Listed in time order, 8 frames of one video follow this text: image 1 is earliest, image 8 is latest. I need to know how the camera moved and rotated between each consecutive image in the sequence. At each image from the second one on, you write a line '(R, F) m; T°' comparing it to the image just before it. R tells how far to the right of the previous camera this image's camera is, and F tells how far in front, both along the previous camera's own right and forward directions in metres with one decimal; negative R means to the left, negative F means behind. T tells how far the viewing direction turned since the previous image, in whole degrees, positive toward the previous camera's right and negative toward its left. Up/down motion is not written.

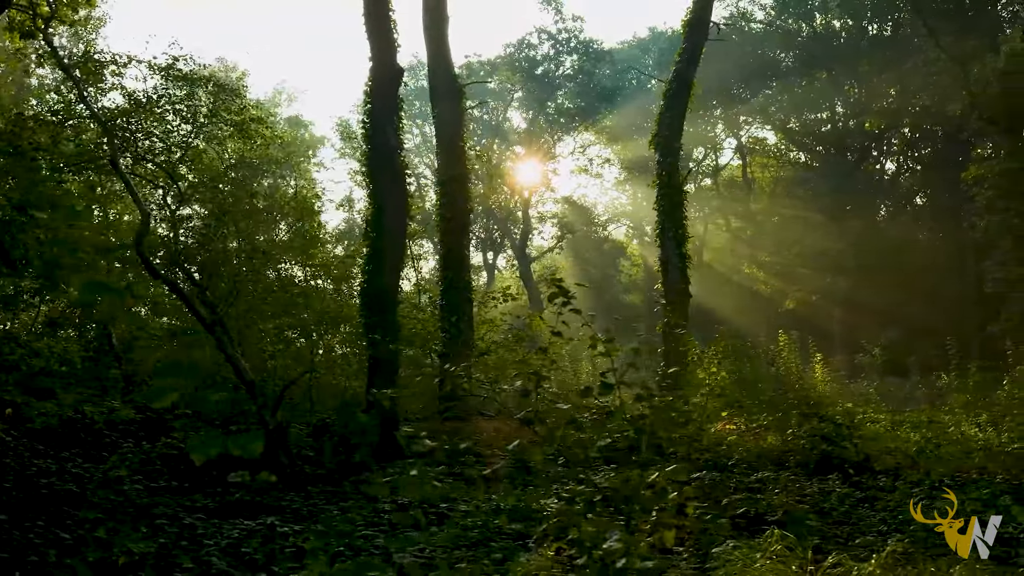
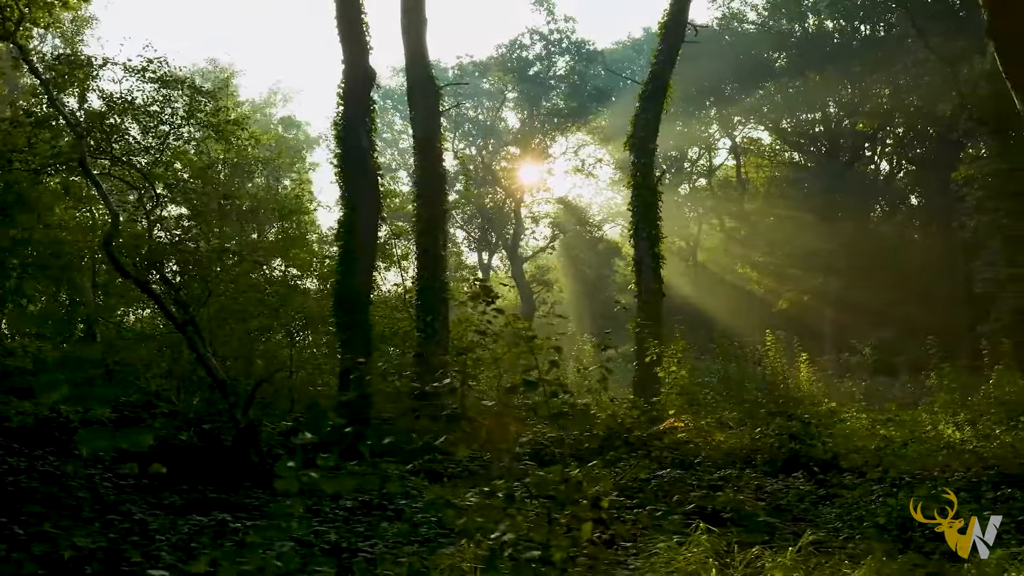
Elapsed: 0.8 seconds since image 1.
(+0.4, -0.1) m; 0°
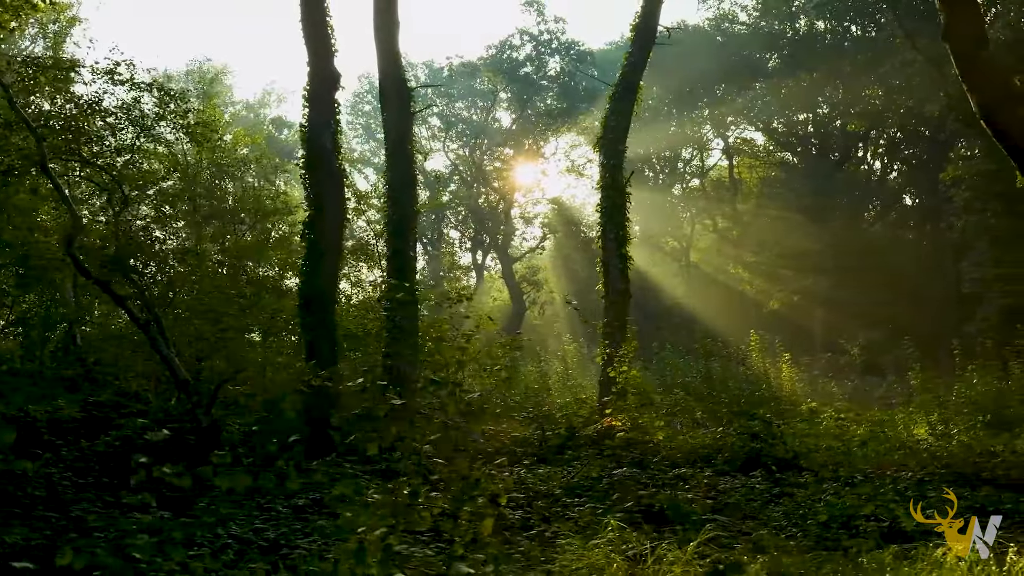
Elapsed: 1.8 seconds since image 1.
(+0.5, -0.1) m; 0°
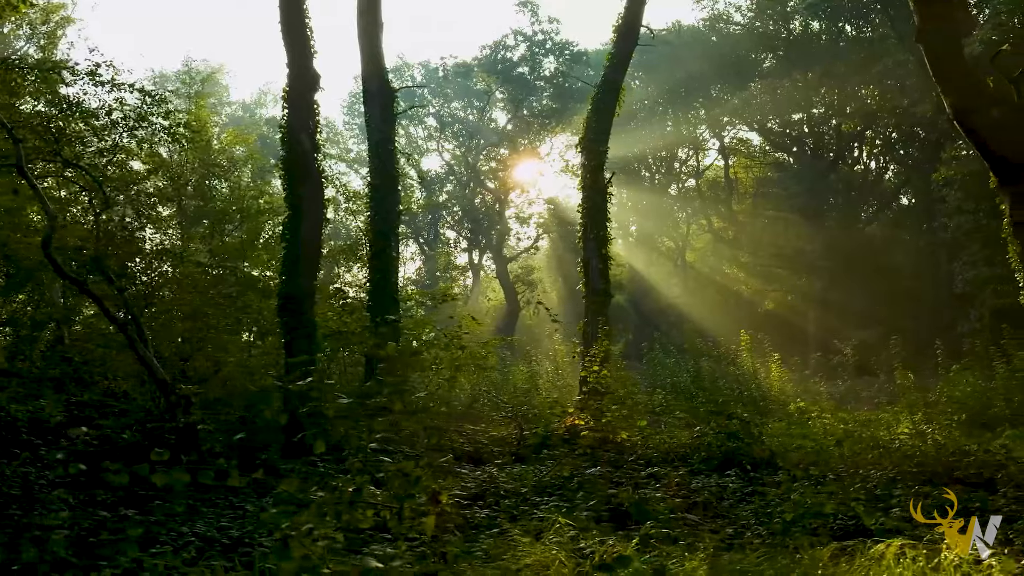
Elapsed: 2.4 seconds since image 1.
(+0.3, -0.1) m; 0°
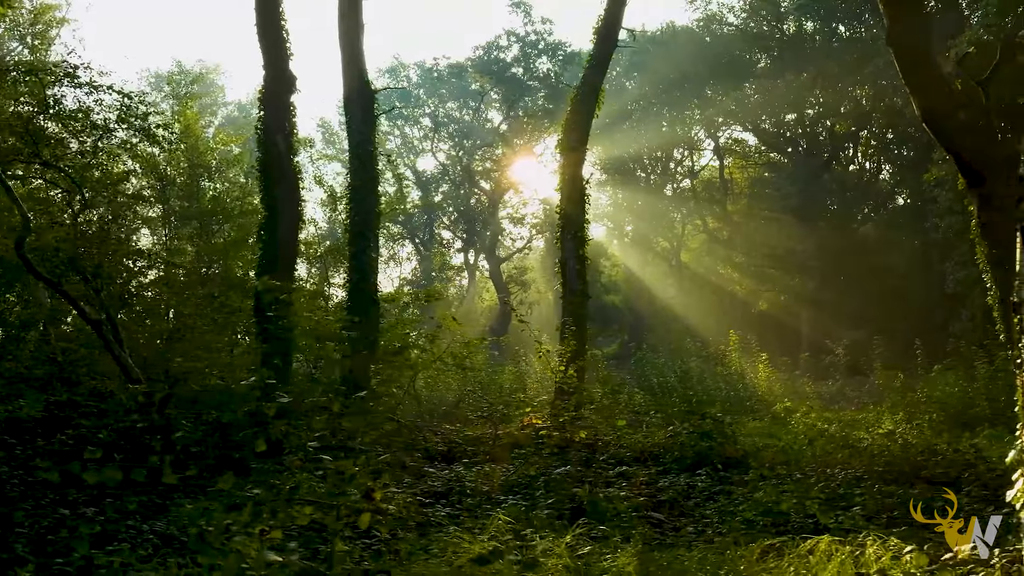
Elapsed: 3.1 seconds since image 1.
(+0.4, -0.1) m; 0°
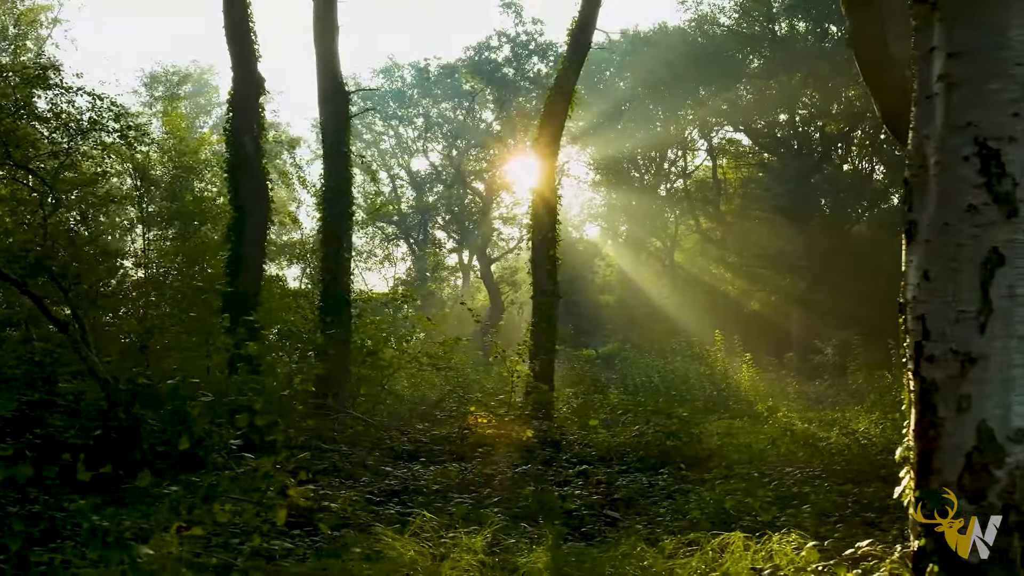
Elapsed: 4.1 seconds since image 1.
(+0.5, -0.1) m; 0°
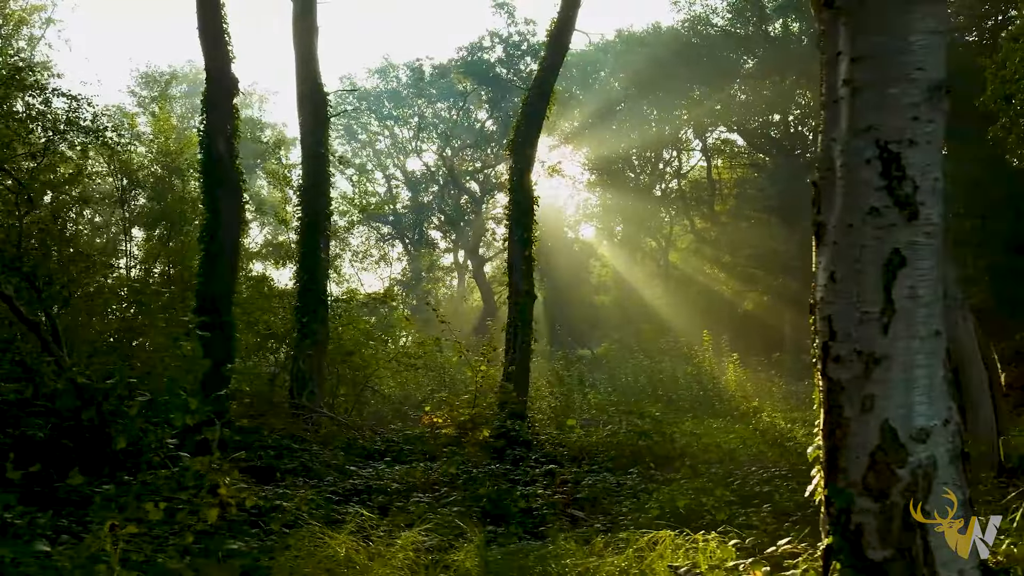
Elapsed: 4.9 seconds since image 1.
(+0.4, 0.0) m; 0°
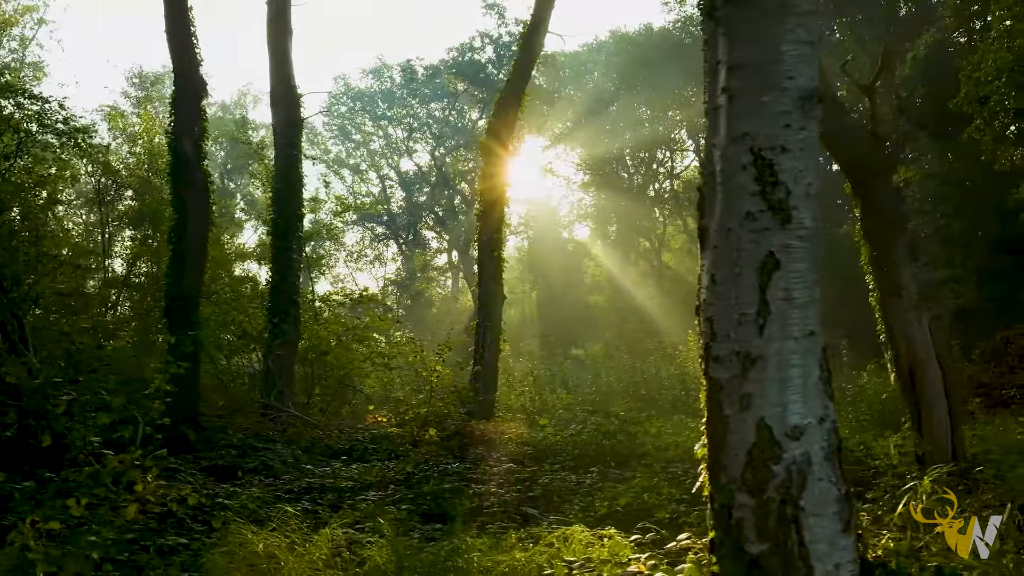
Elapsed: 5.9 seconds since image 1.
(+0.5, -0.1) m; 0°
